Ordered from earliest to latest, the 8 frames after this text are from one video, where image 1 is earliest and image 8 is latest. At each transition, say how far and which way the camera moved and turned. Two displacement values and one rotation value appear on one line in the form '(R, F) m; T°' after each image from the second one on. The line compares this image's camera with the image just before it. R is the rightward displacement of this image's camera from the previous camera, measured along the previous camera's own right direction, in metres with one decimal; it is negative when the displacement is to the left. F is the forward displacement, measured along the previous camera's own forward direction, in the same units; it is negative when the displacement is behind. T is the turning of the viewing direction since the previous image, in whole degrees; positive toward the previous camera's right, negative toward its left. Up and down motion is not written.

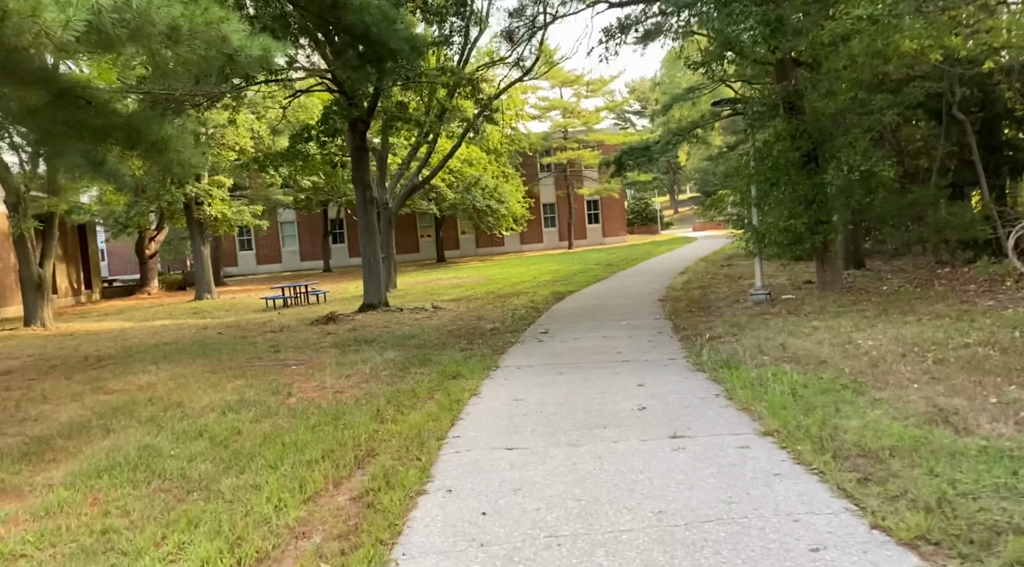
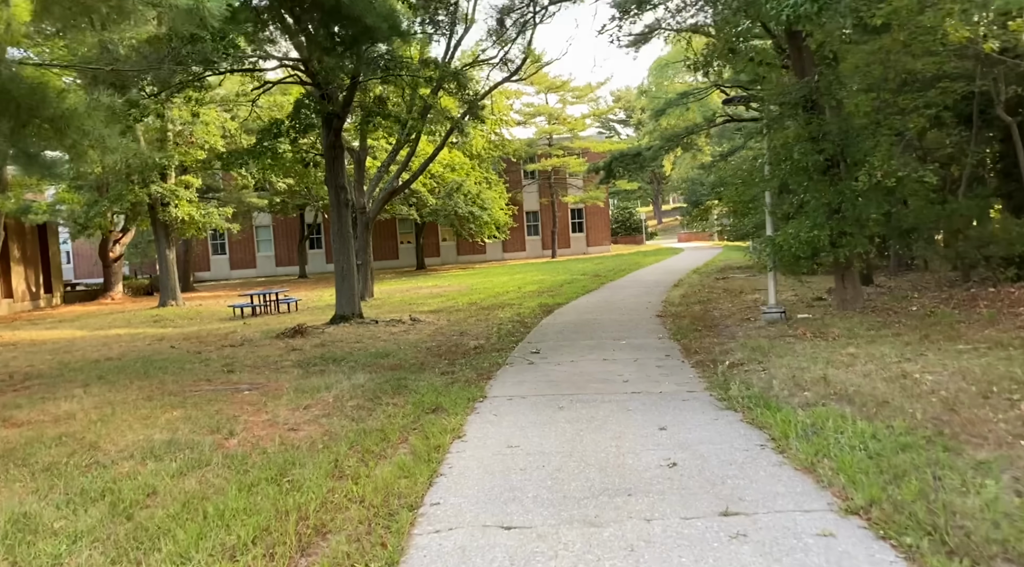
(-0.1, +1.4) m; +1°
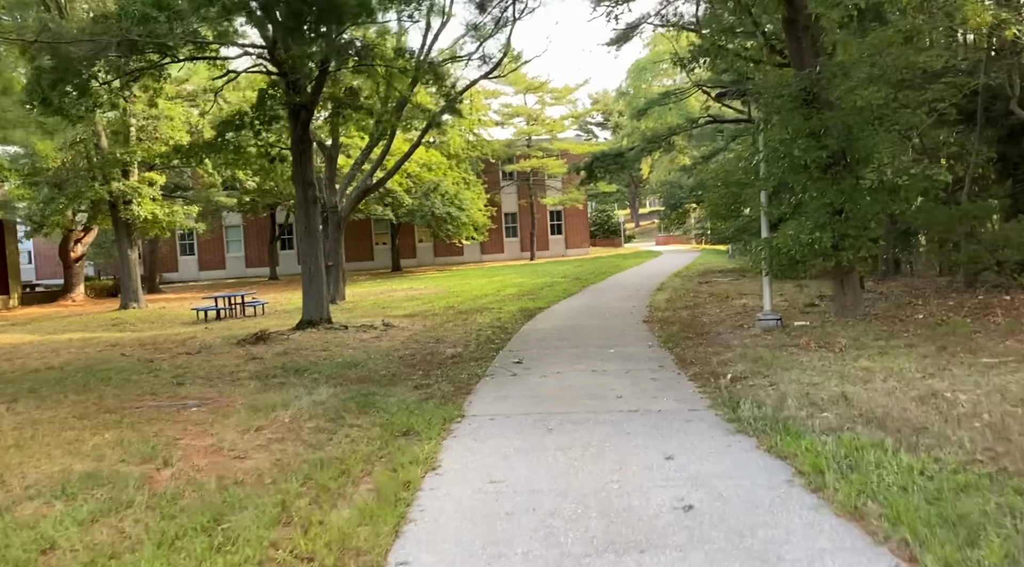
(0.0, +0.9) m; +2°
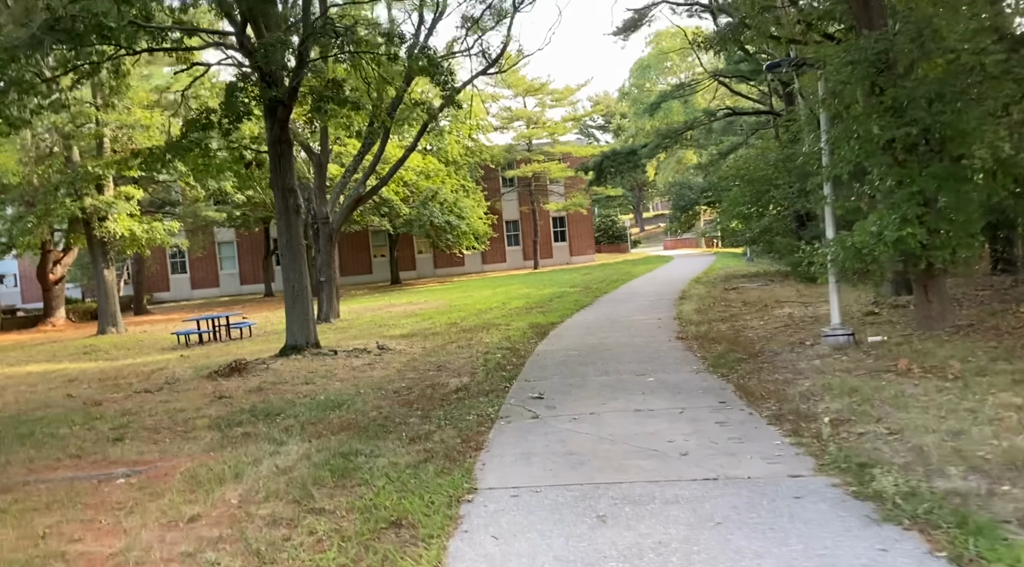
(-0.1, +1.9) m; 0°
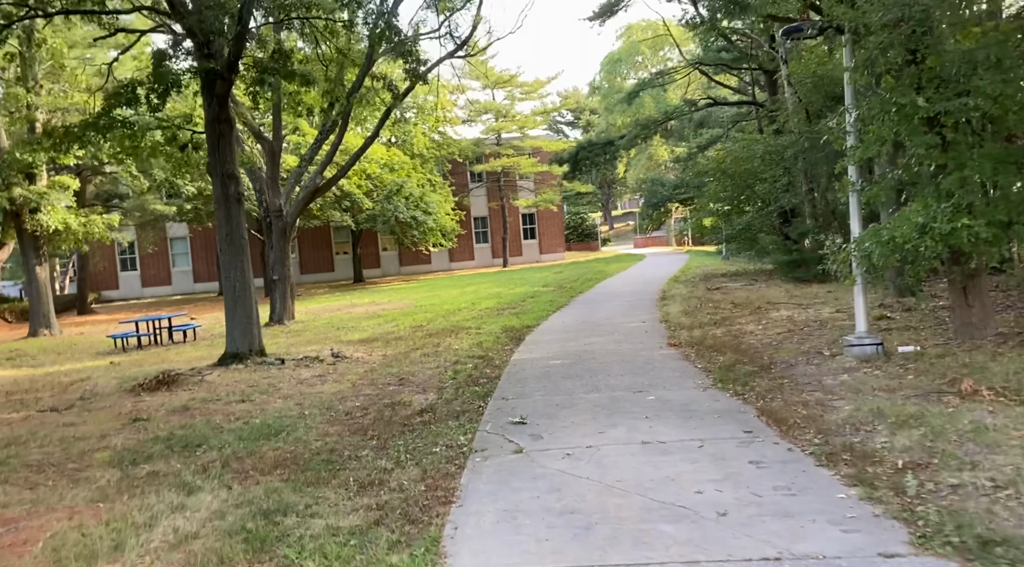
(-0.1, +1.5) m; +2°
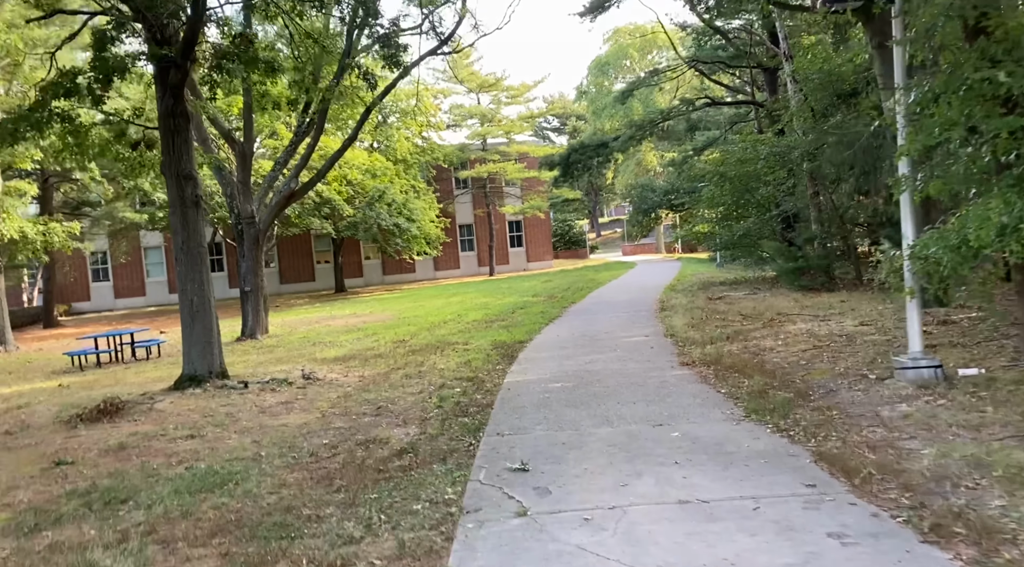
(-0.1, +1.3) m; +1°
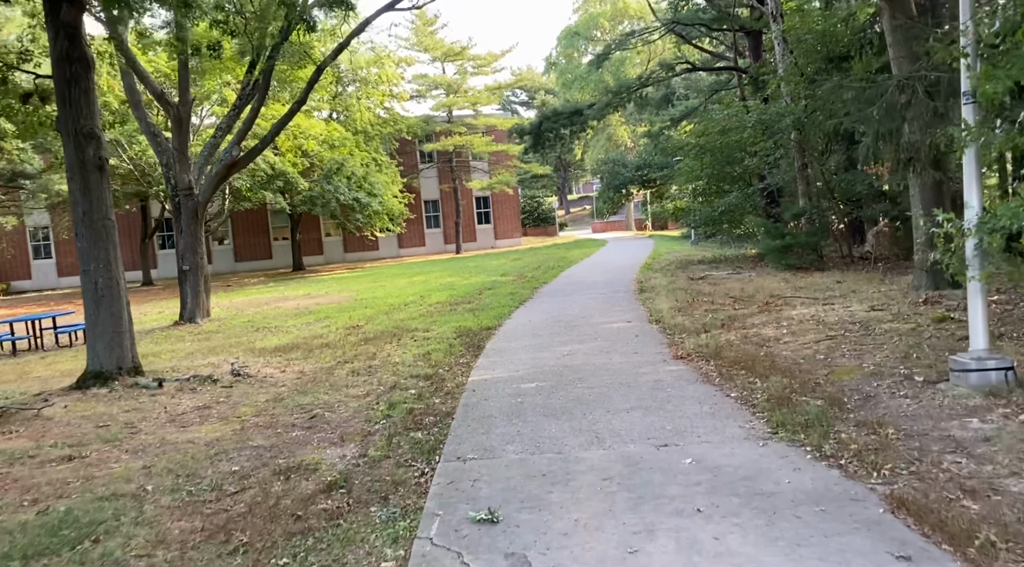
(0.0, +1.6) m; +2°
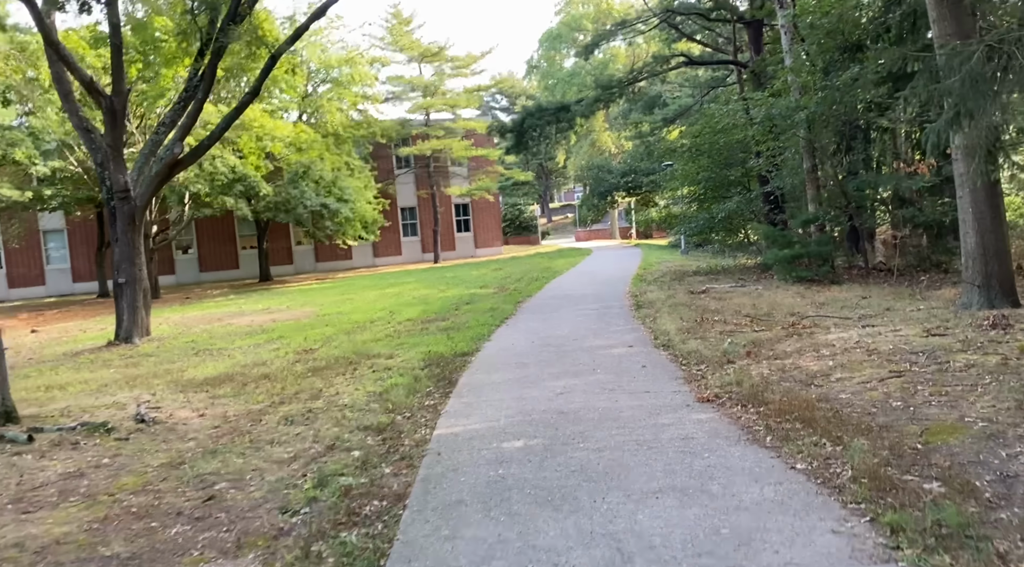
(0.0, +2.0) m; +1°
